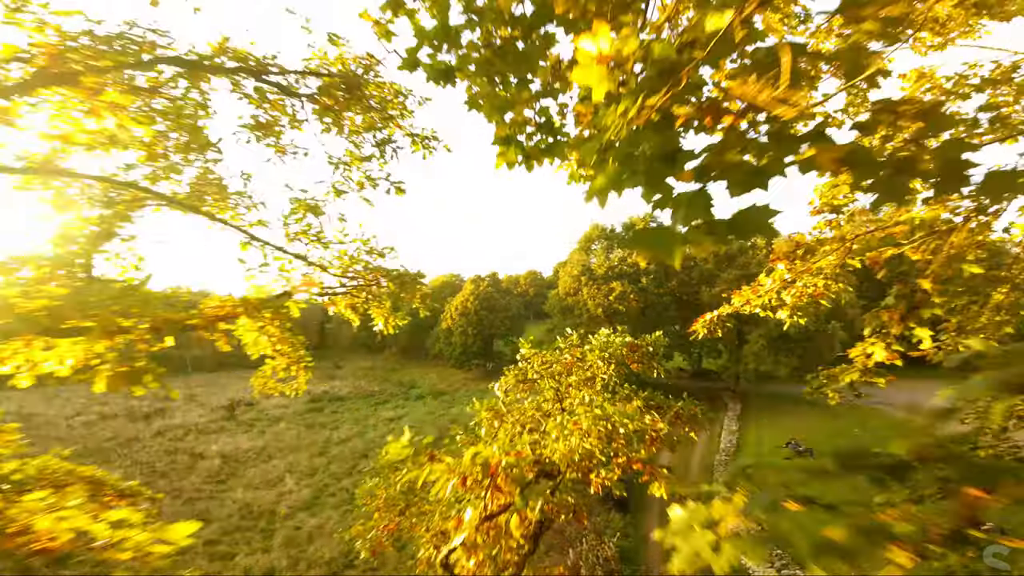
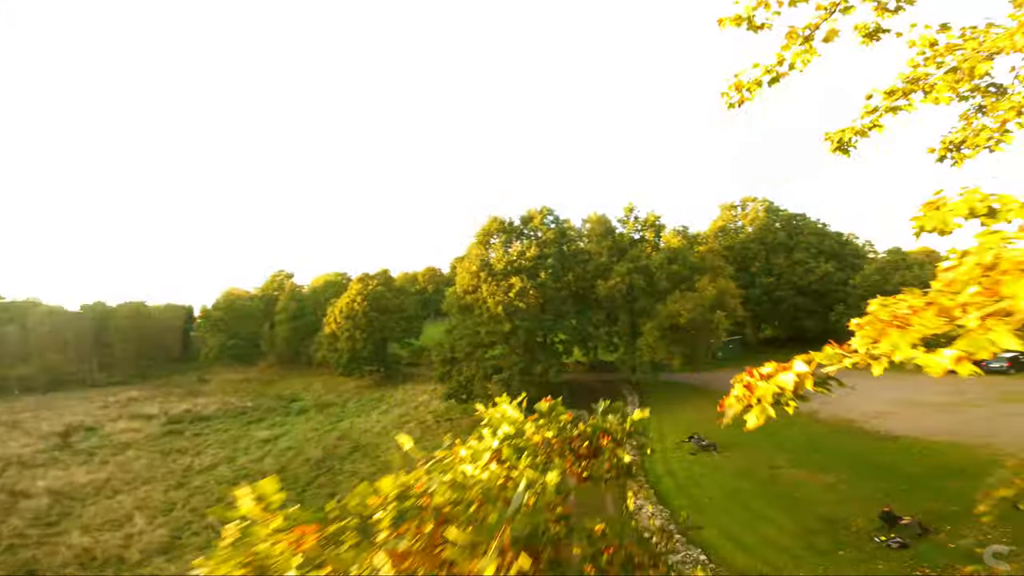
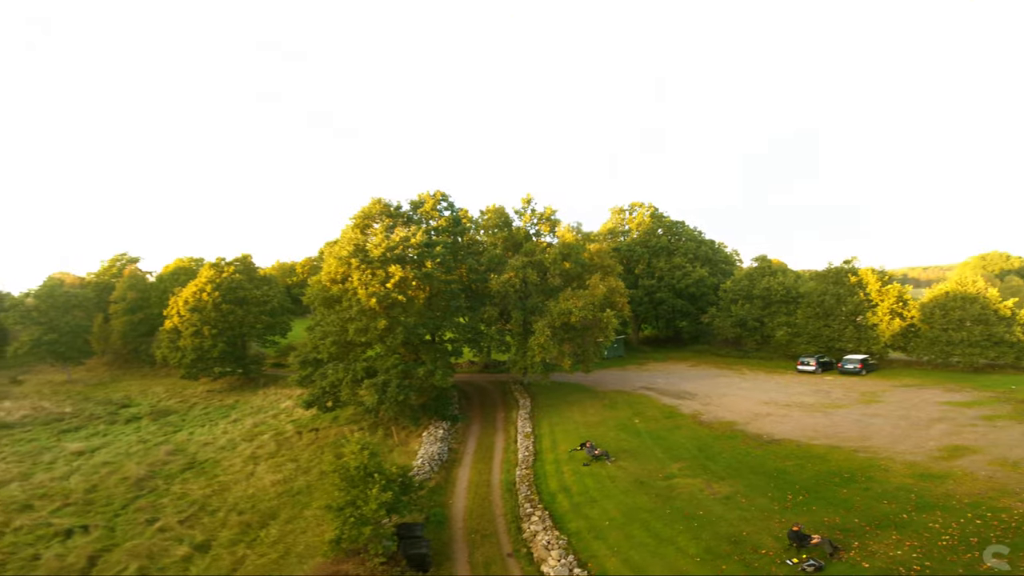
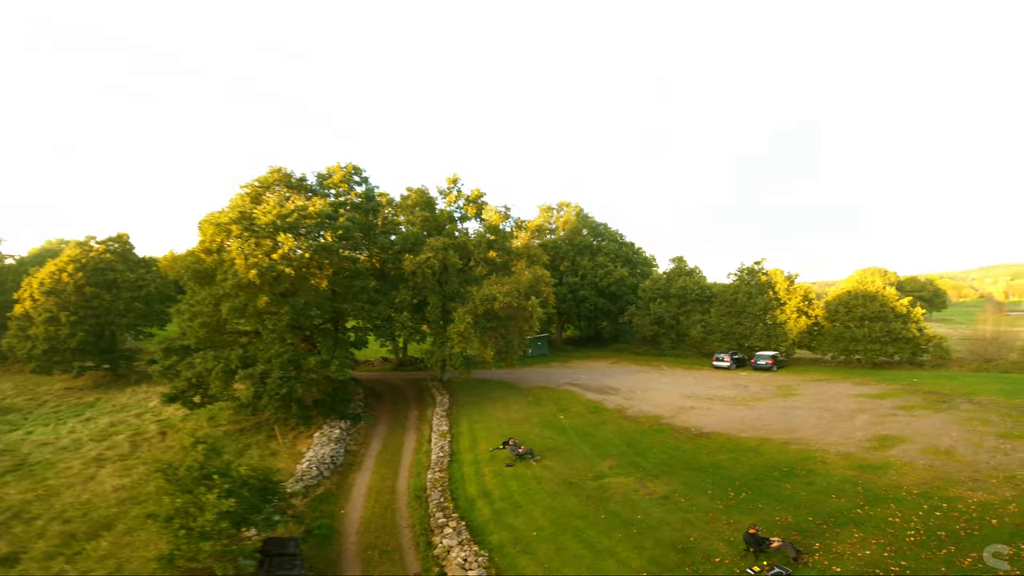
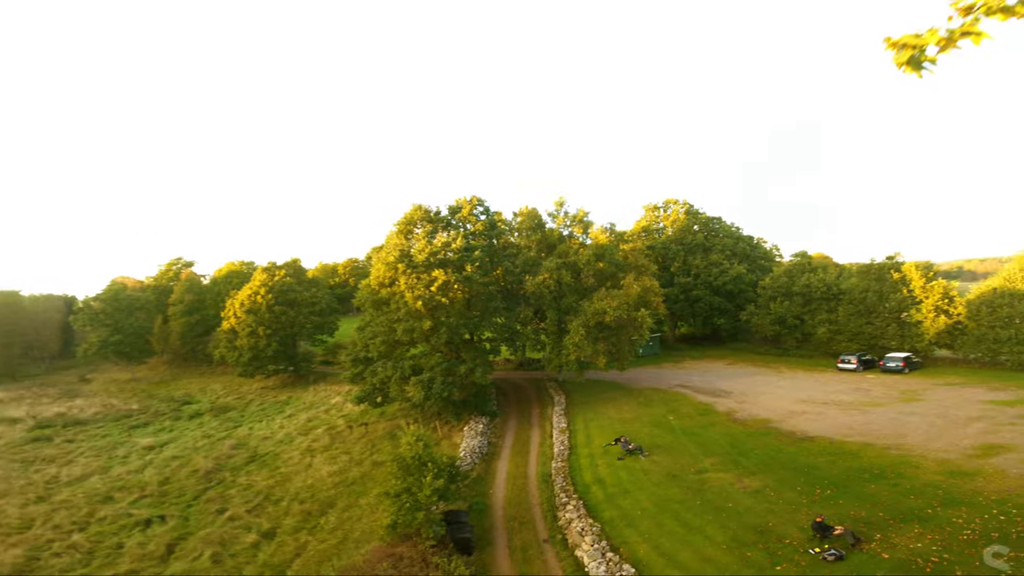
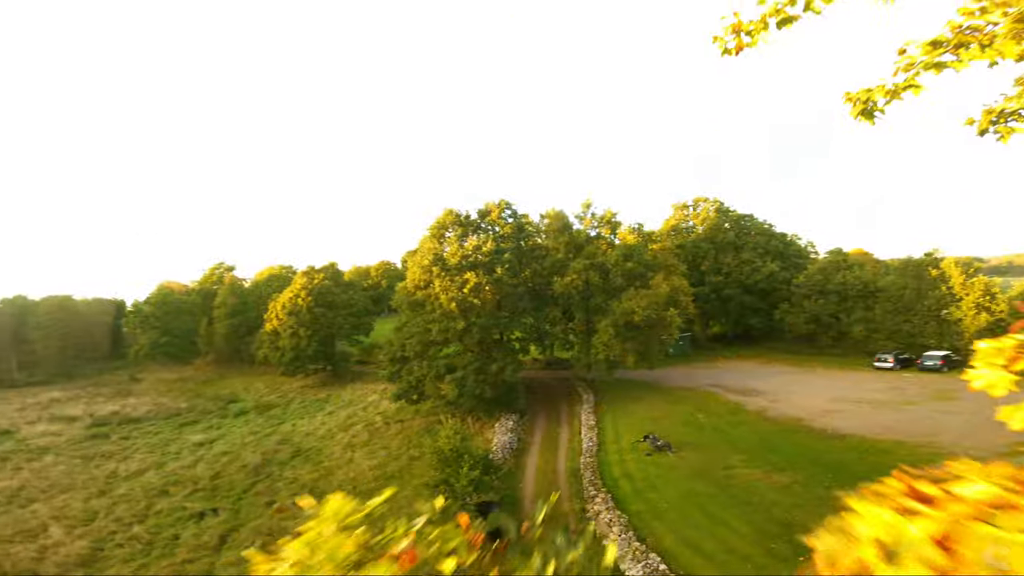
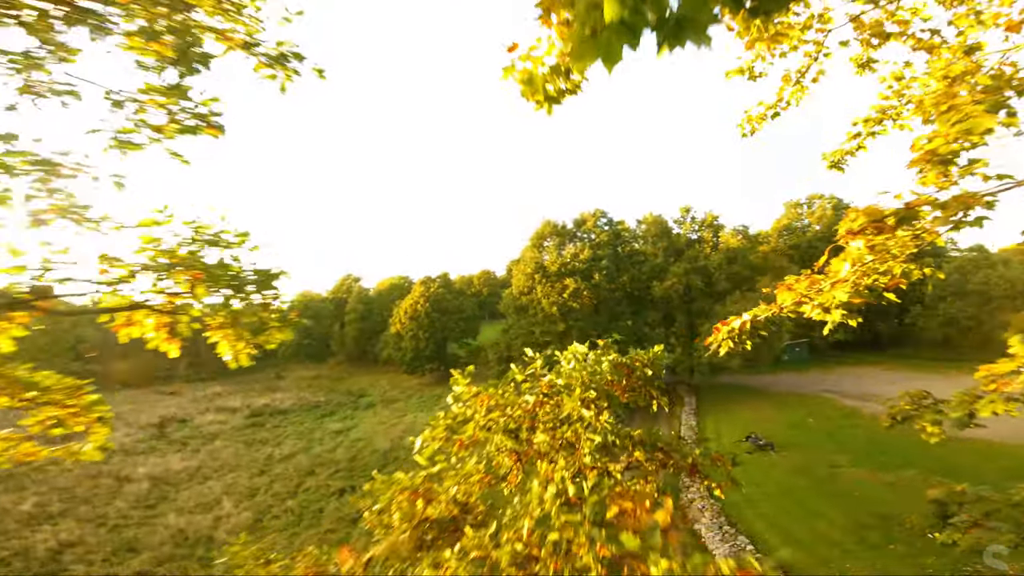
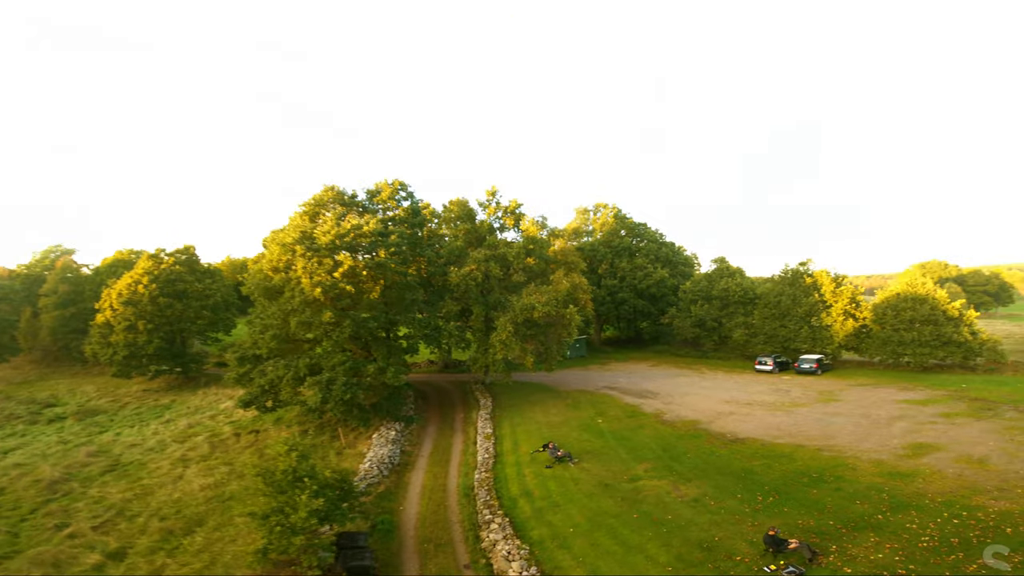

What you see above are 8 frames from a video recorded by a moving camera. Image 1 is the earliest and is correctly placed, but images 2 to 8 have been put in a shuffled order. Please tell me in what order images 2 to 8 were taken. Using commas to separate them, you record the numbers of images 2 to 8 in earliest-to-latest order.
7, 2, 6, 5, 3, 8, 4
